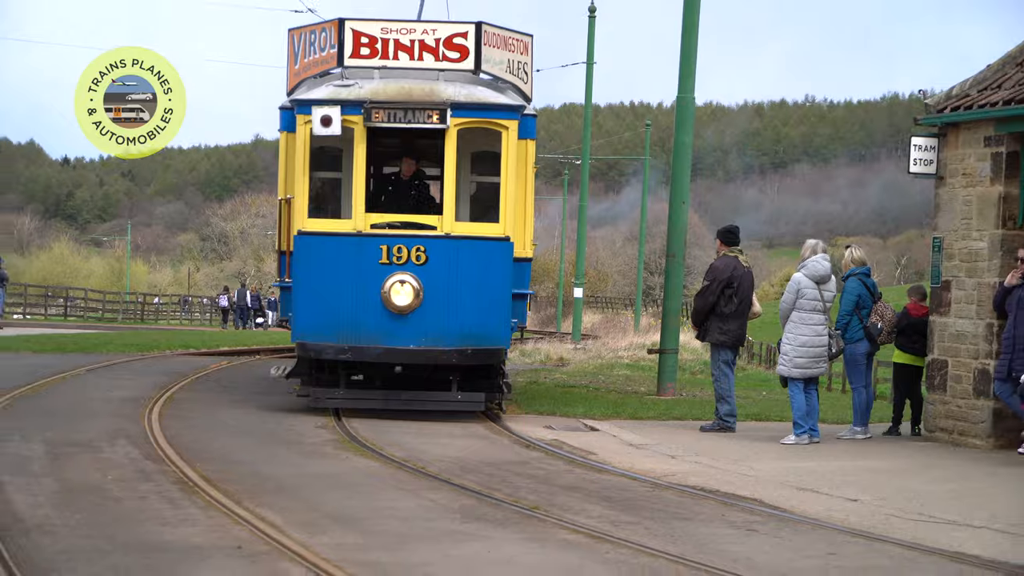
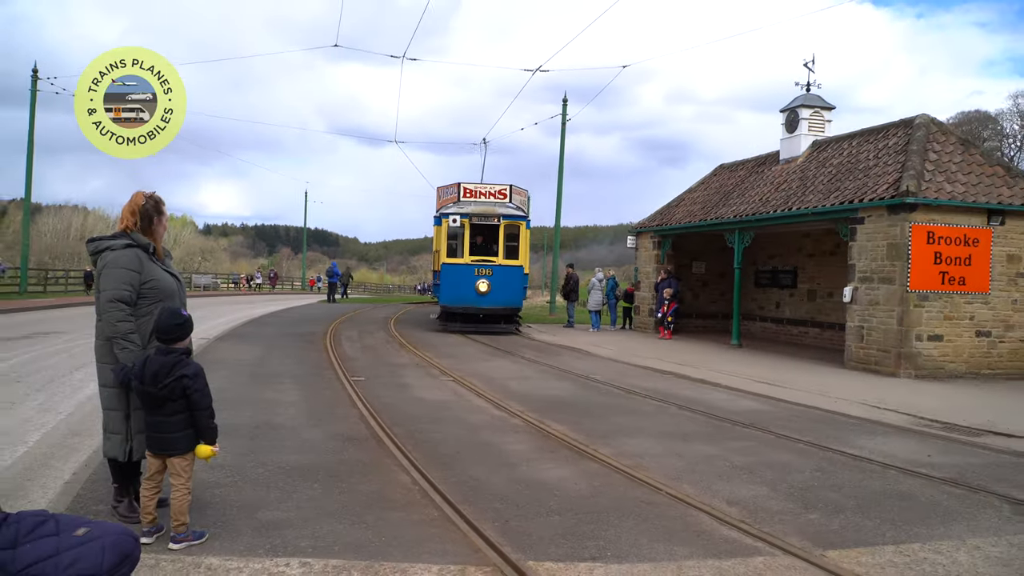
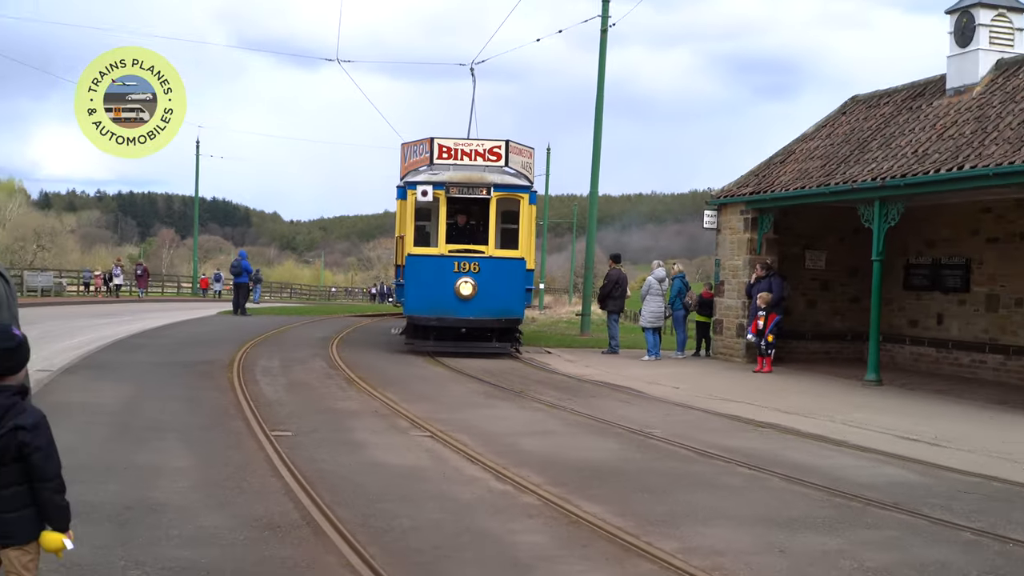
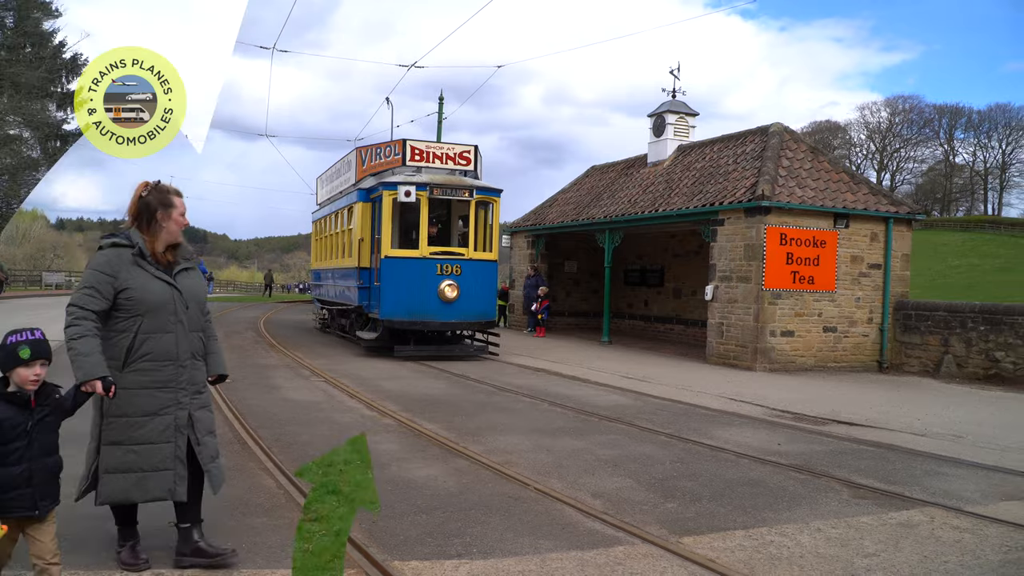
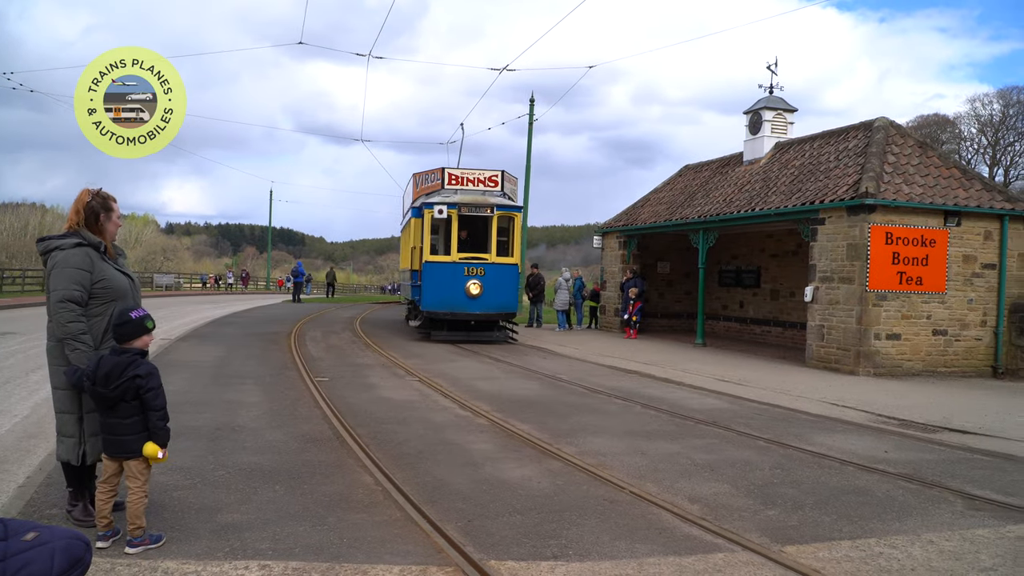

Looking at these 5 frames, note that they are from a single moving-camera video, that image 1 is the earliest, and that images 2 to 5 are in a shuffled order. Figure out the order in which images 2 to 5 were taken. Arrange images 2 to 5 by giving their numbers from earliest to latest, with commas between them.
3, 2, 5, 4
